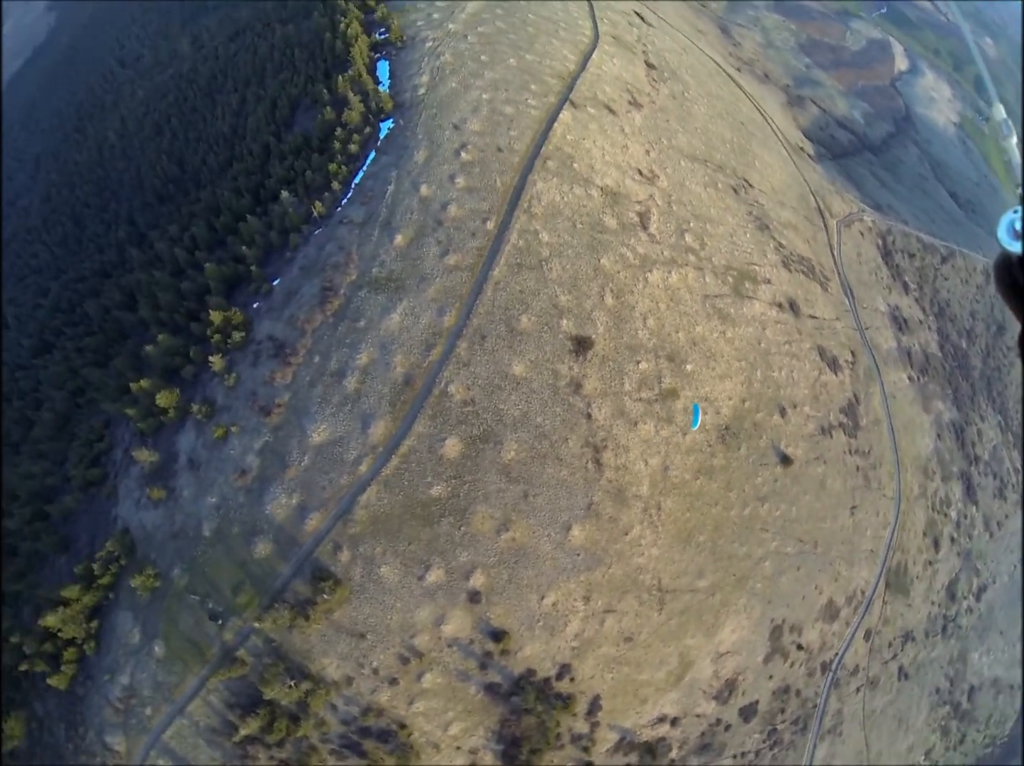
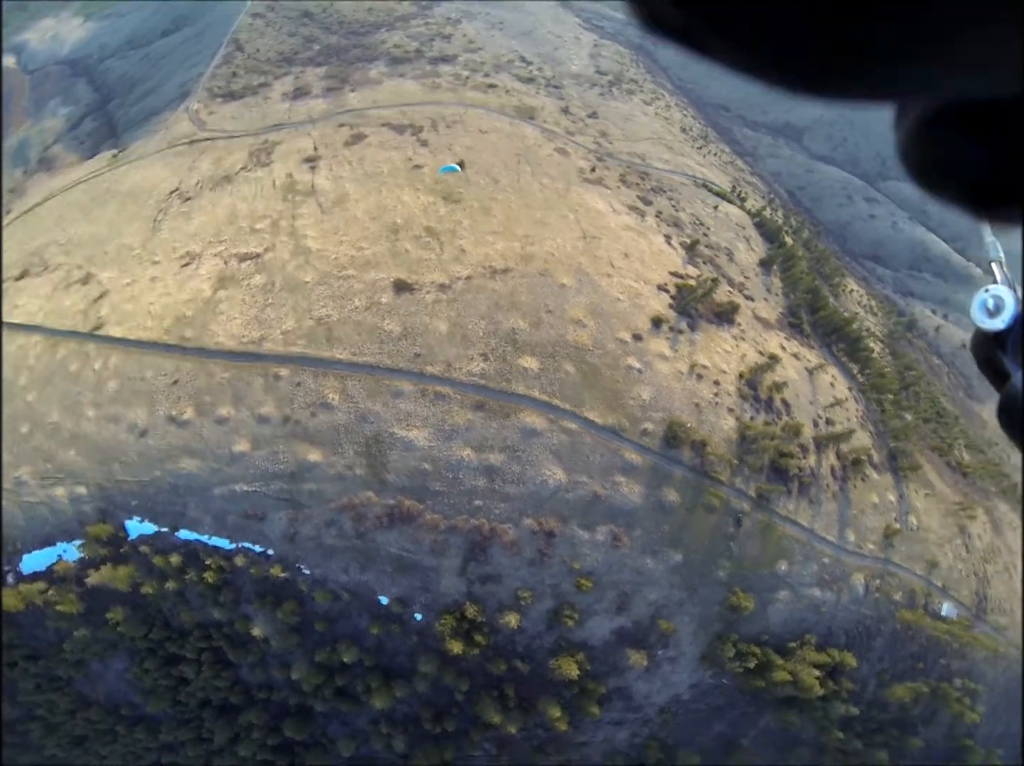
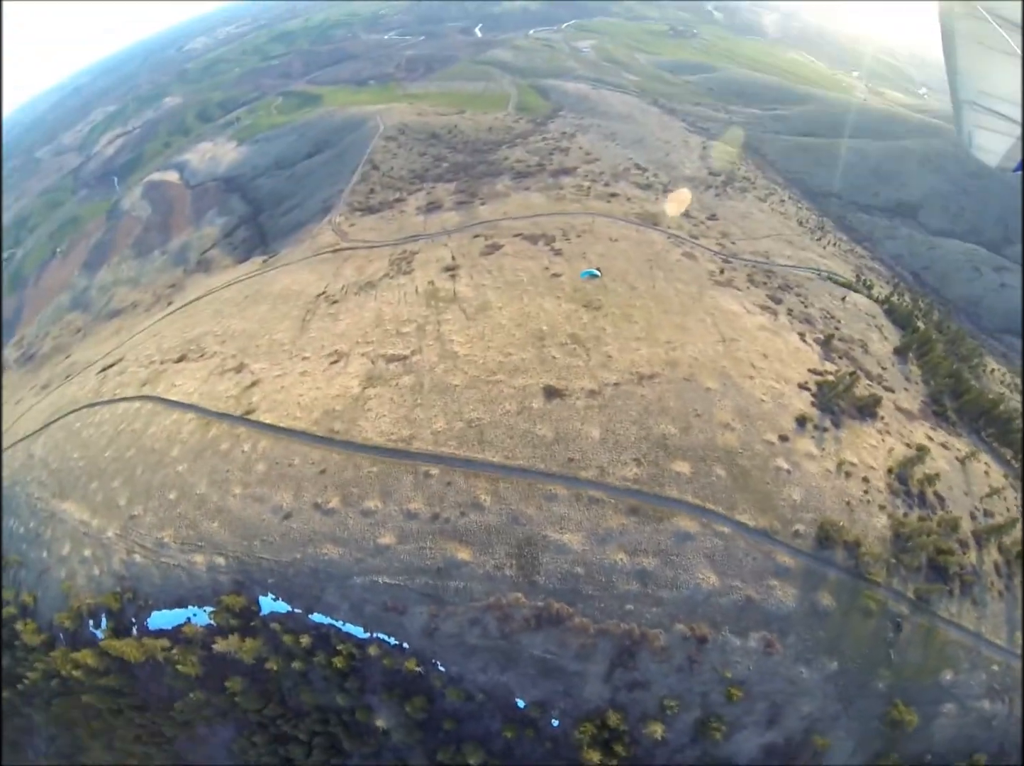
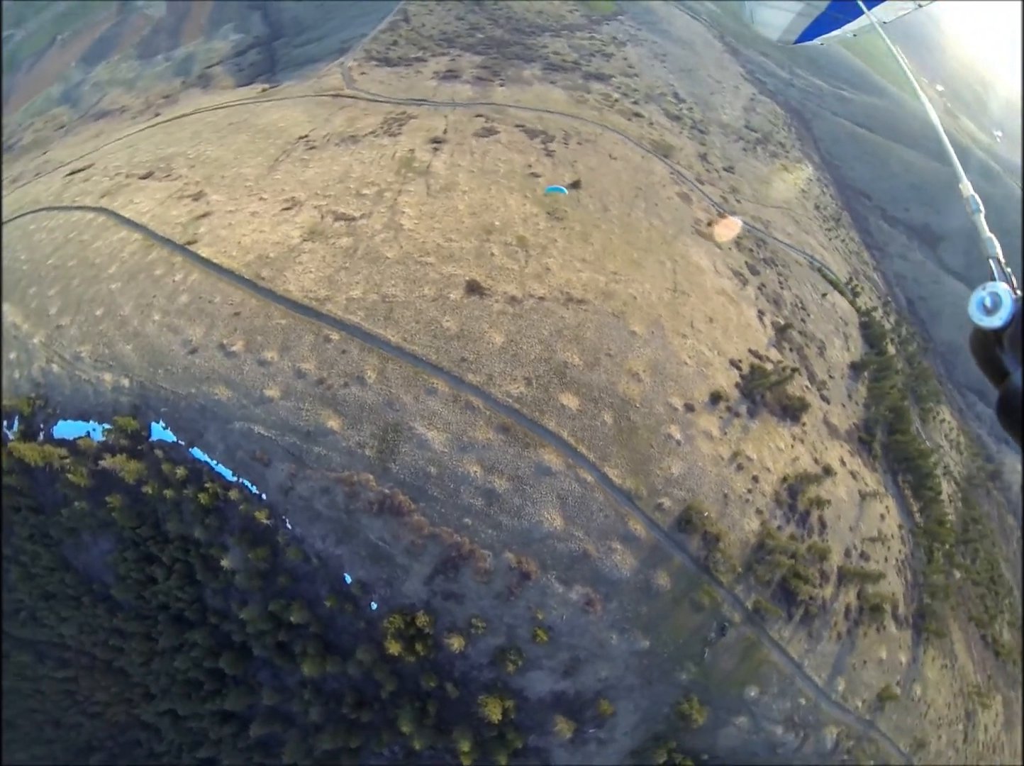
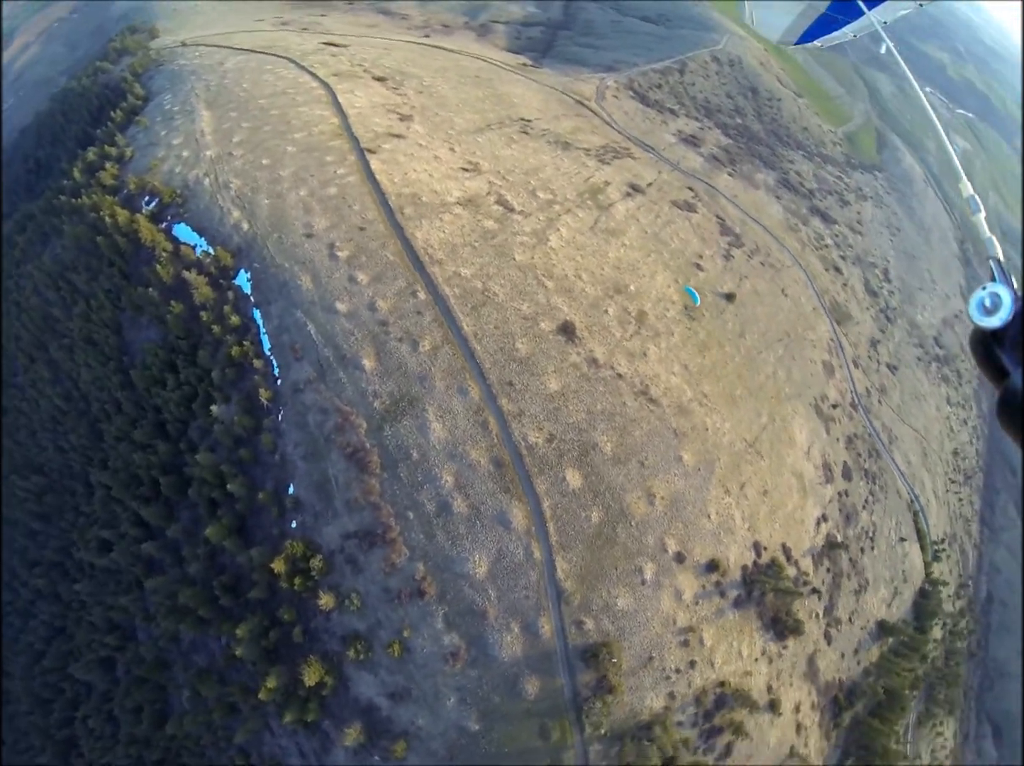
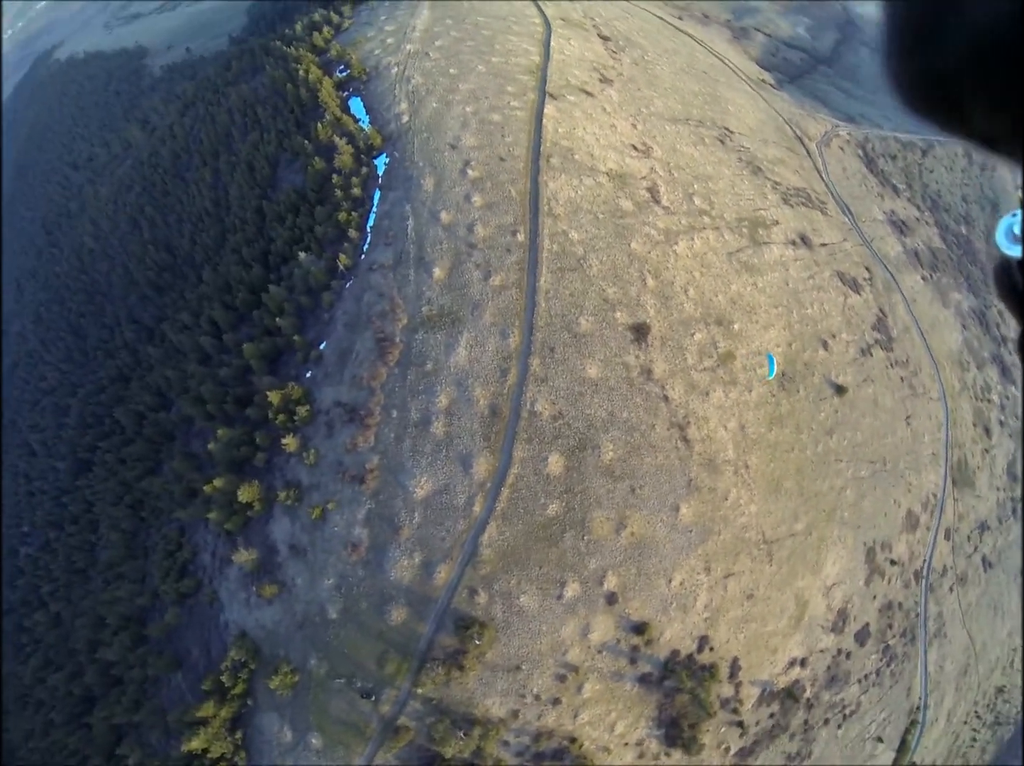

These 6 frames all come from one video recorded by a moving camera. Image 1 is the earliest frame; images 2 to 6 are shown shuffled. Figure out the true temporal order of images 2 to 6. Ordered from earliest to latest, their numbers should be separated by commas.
6, 5, 4, 2, 3
